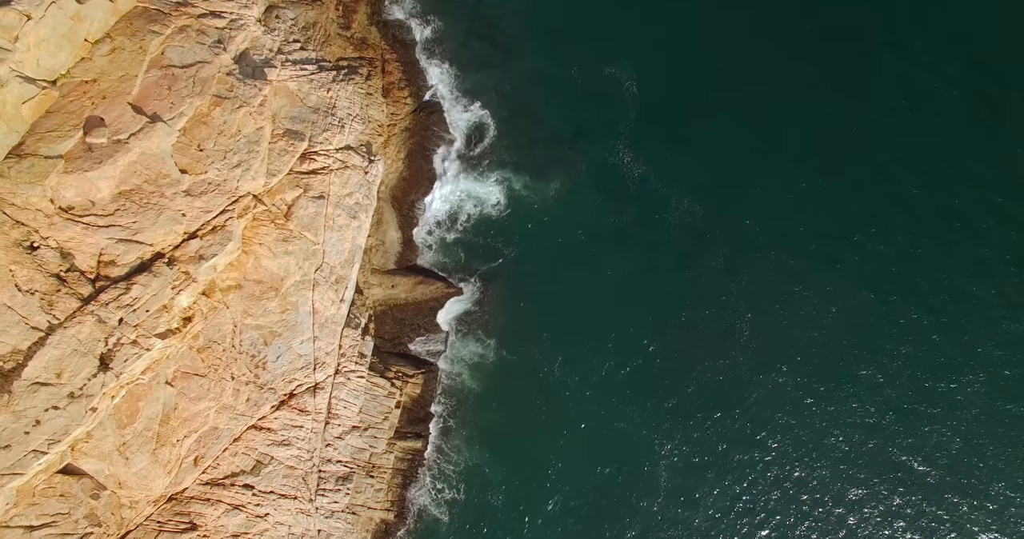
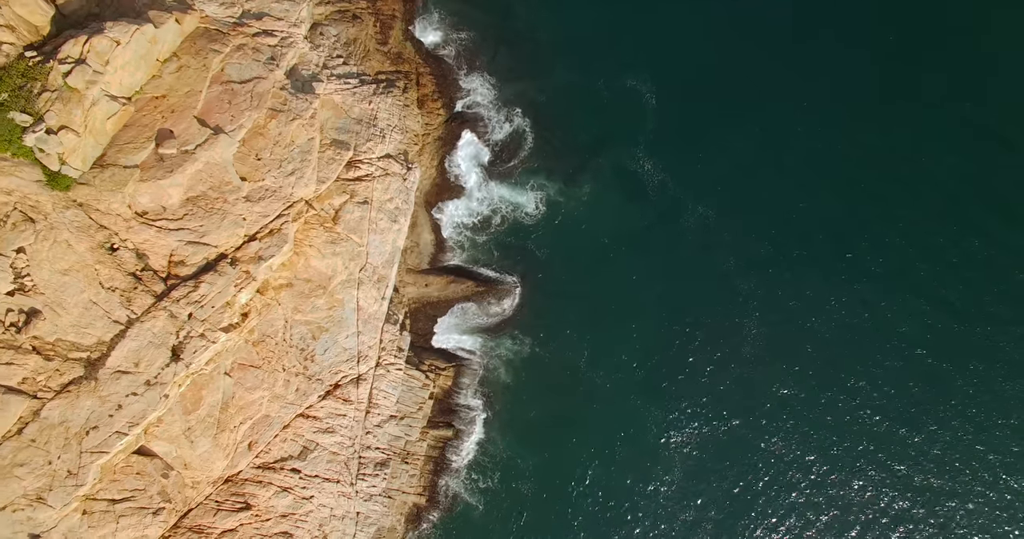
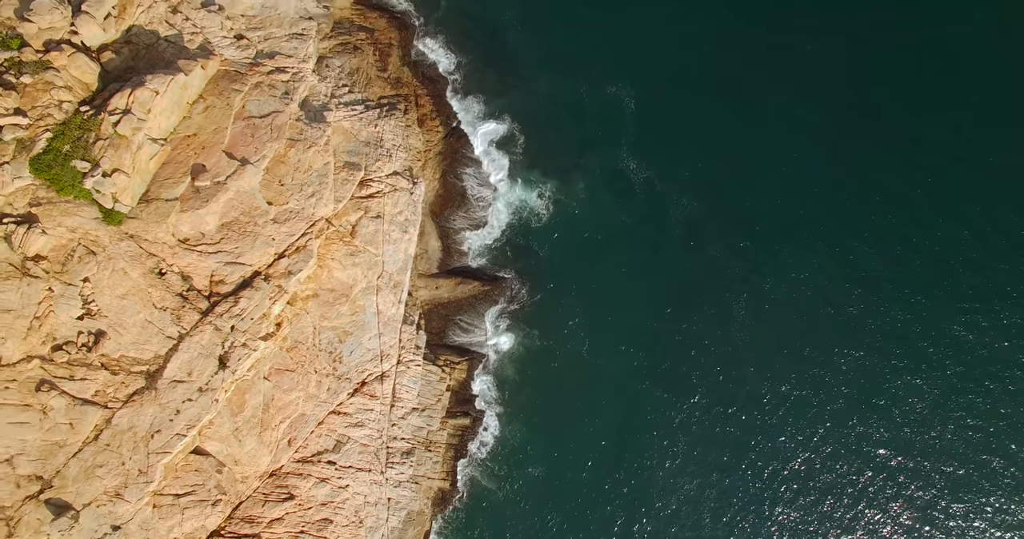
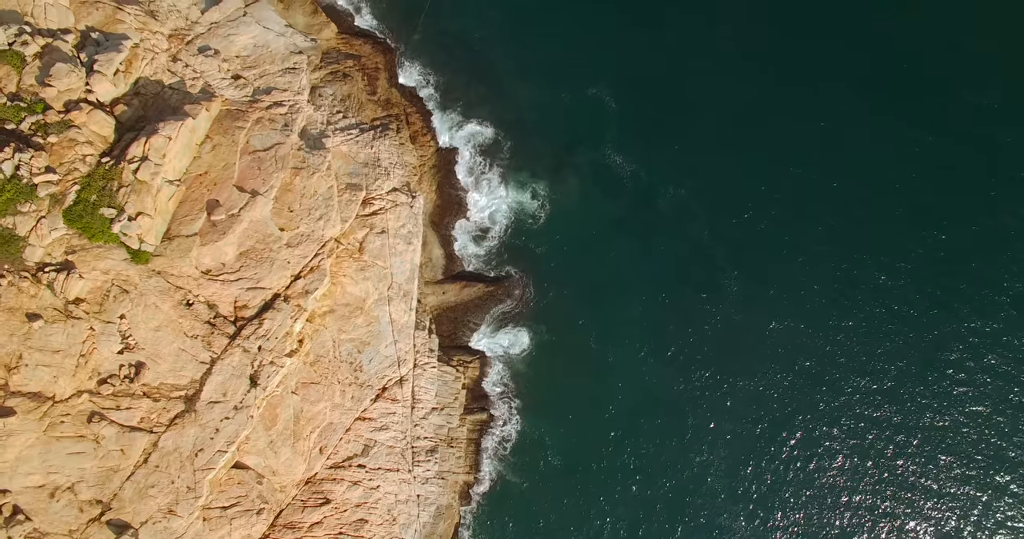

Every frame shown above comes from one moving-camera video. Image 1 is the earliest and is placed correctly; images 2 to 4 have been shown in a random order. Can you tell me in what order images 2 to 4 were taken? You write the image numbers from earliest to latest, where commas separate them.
2, 3, 4
